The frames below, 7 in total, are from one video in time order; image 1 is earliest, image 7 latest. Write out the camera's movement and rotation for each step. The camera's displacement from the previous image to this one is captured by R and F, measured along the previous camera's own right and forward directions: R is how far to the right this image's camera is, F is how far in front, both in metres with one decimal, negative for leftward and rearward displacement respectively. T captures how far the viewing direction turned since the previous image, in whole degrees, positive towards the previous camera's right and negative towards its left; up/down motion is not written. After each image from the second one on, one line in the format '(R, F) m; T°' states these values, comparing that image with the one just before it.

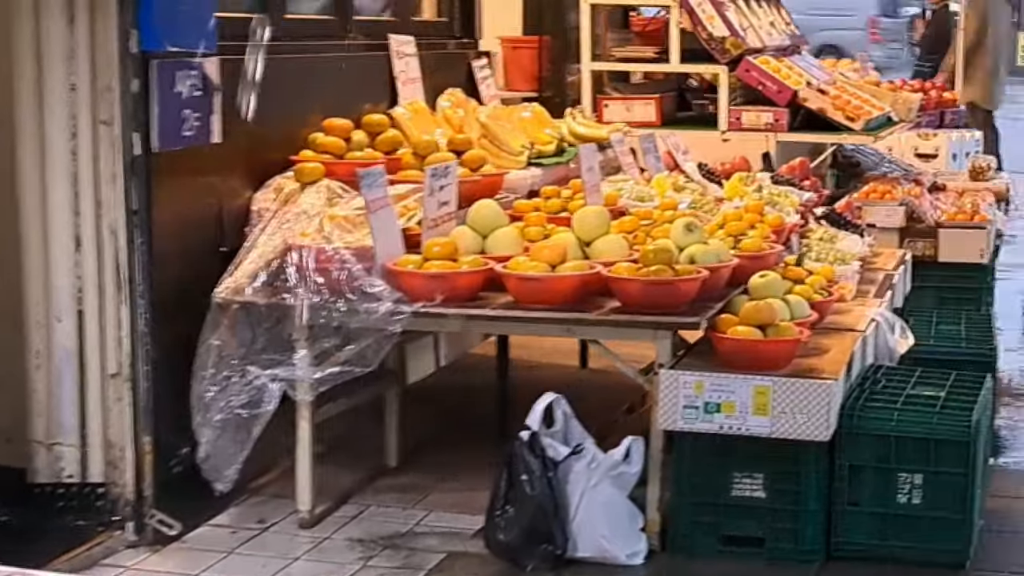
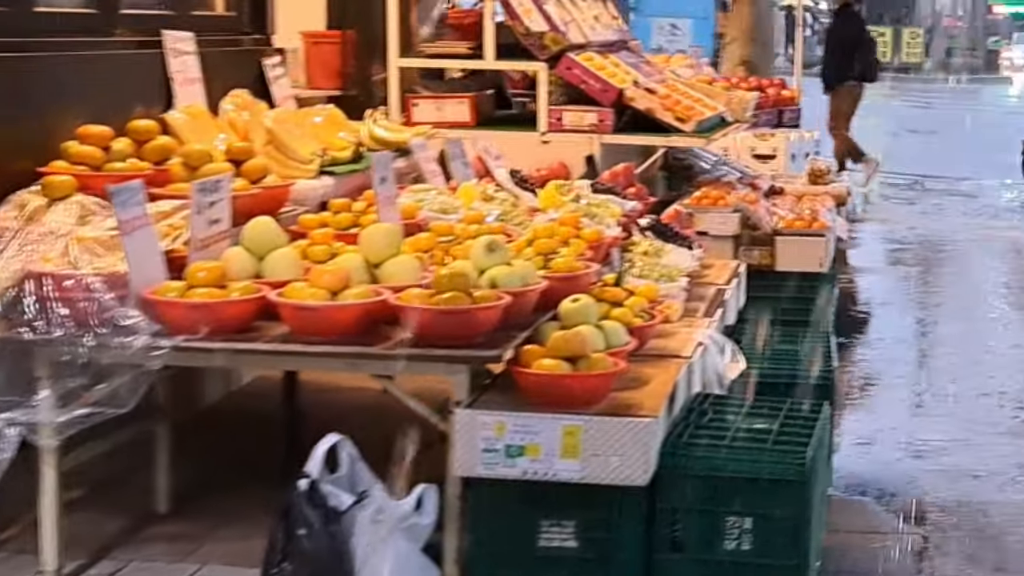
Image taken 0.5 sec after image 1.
(+0.1, +0.4) m; +4°
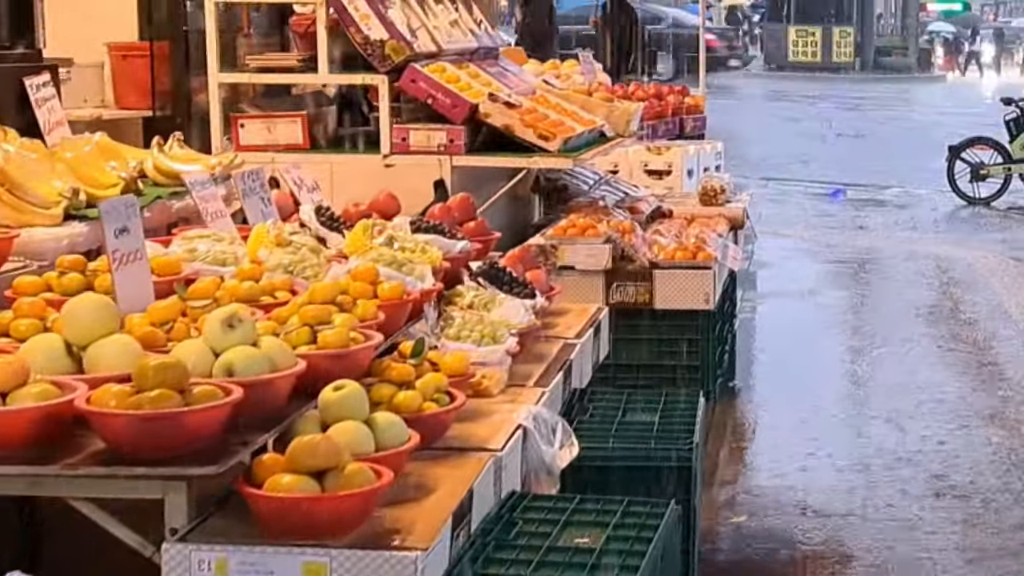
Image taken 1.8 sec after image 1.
(+0.2, +0.8) m; +1°
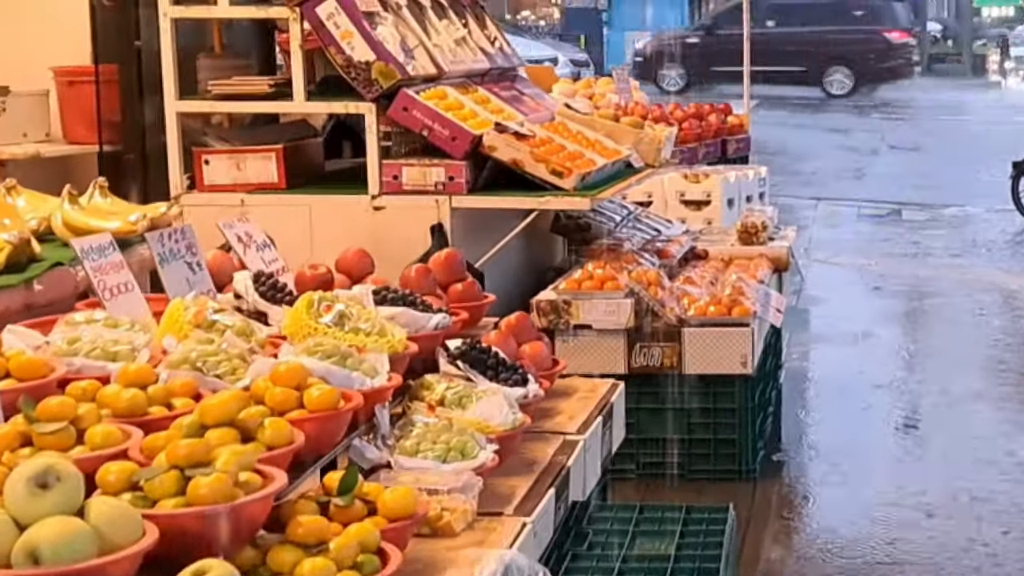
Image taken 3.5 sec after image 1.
(+0.1, +0.8) m; -1°
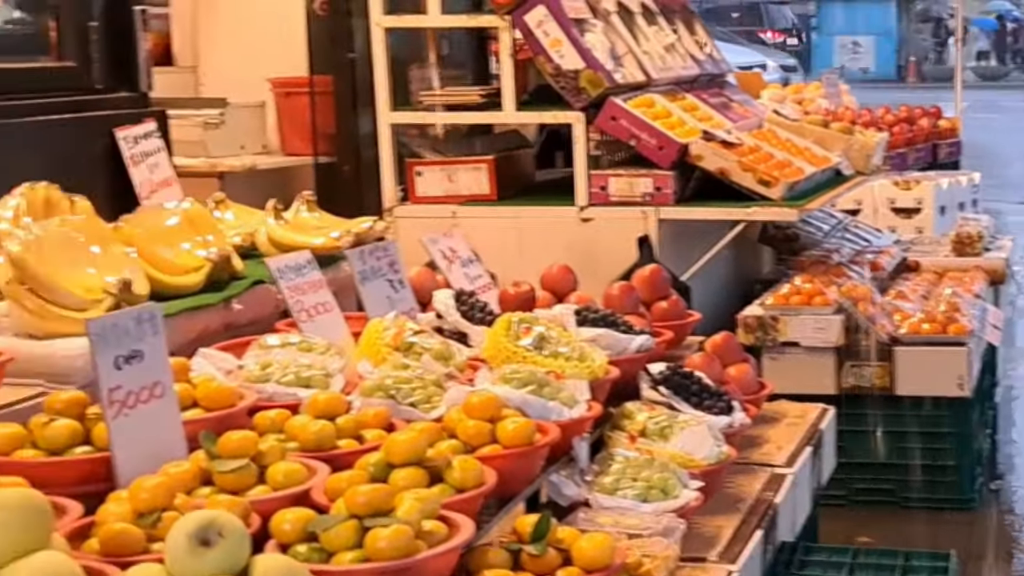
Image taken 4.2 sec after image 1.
(0.0, +0.2) m; -5°
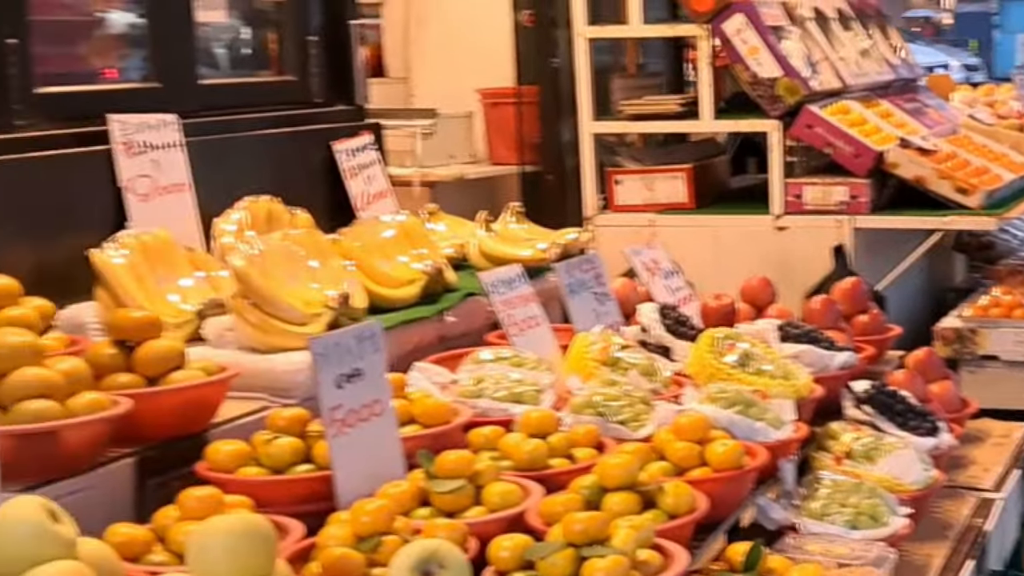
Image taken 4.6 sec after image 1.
(0.0, 0.0) m; -4°
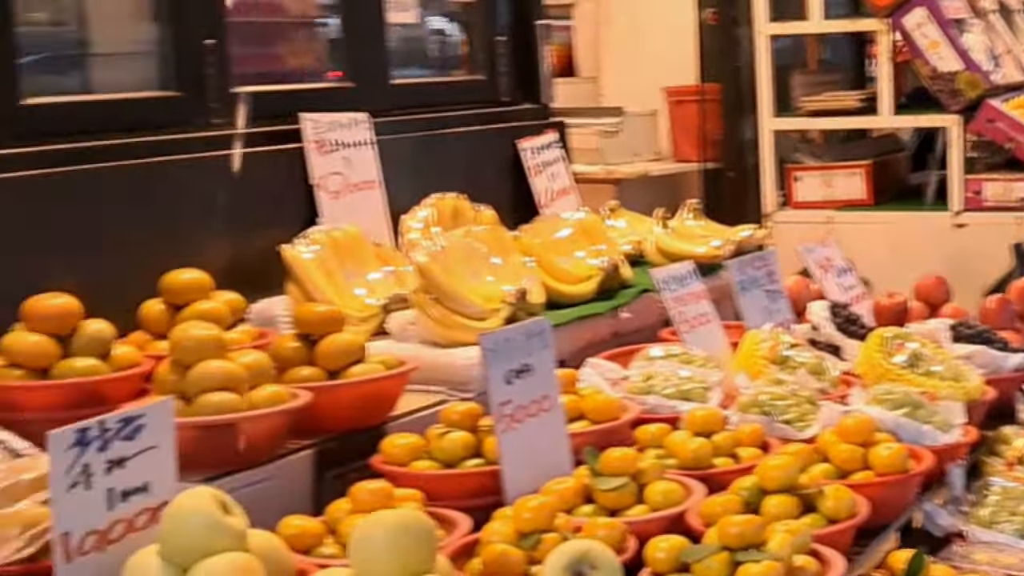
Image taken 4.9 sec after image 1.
(0.0, -0.1) m; -5°
